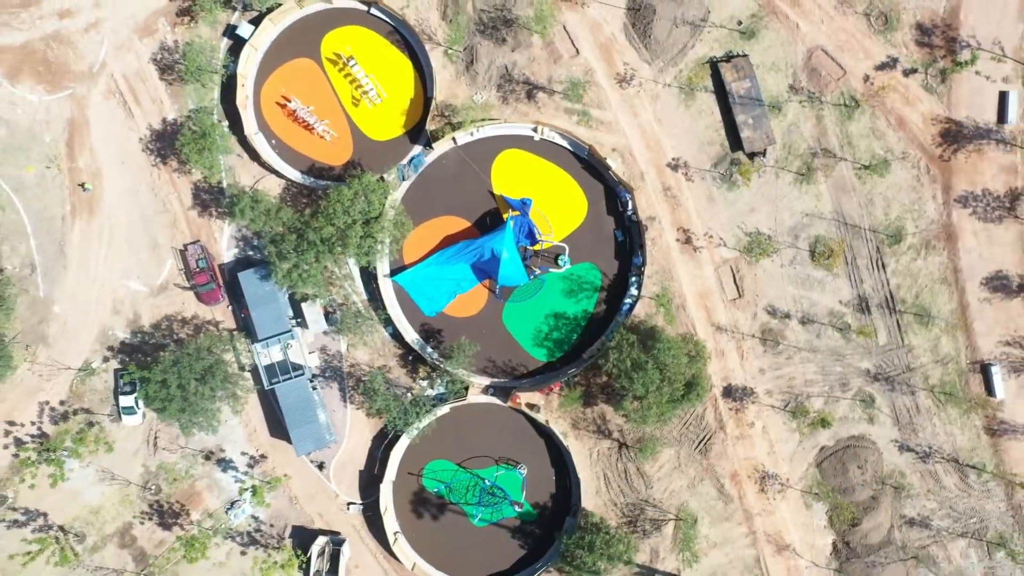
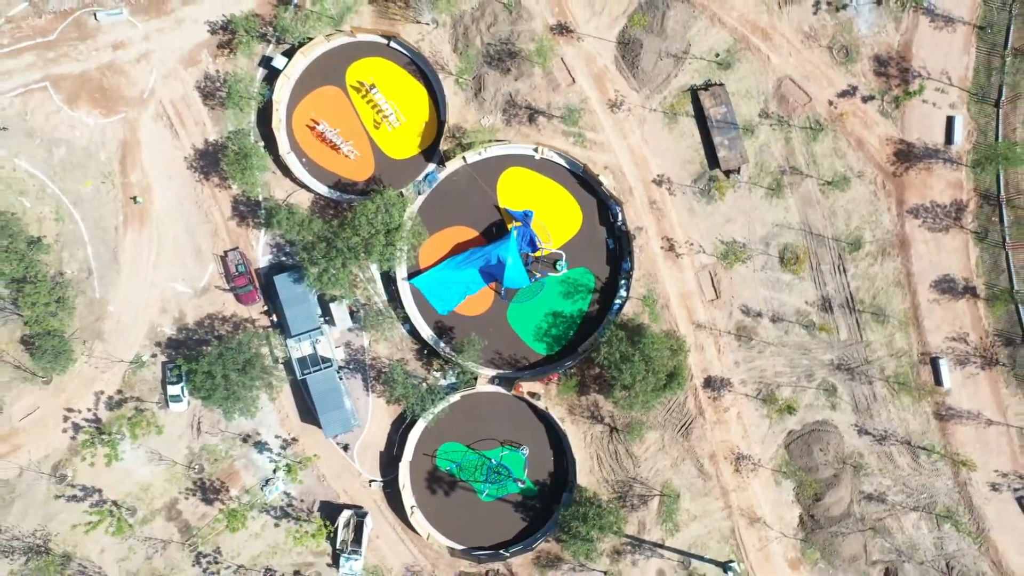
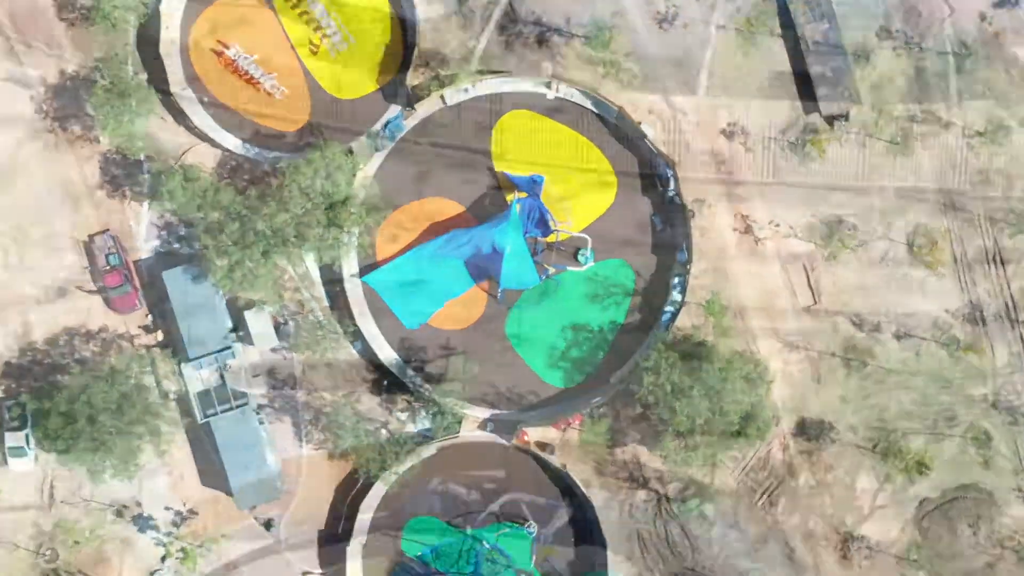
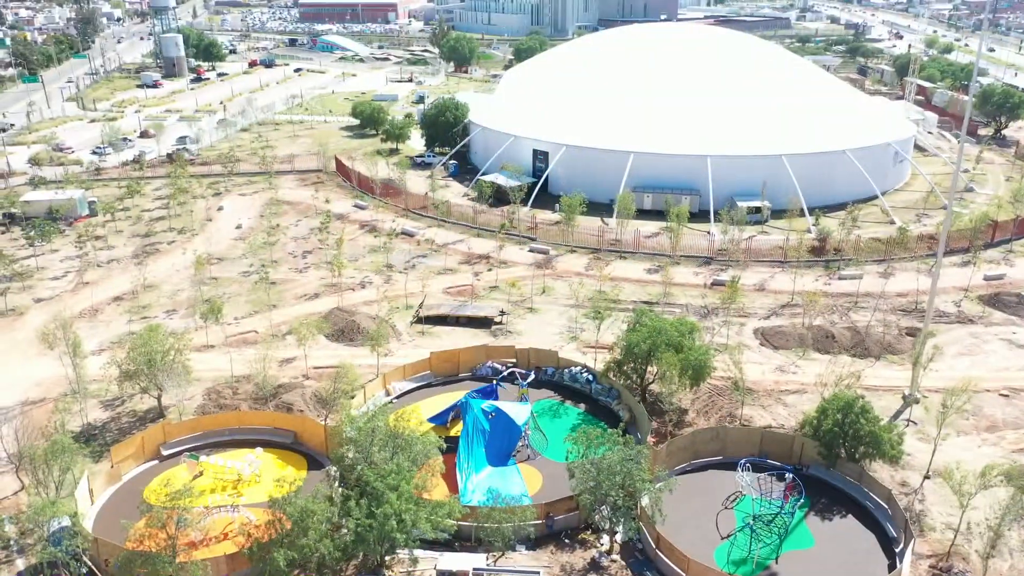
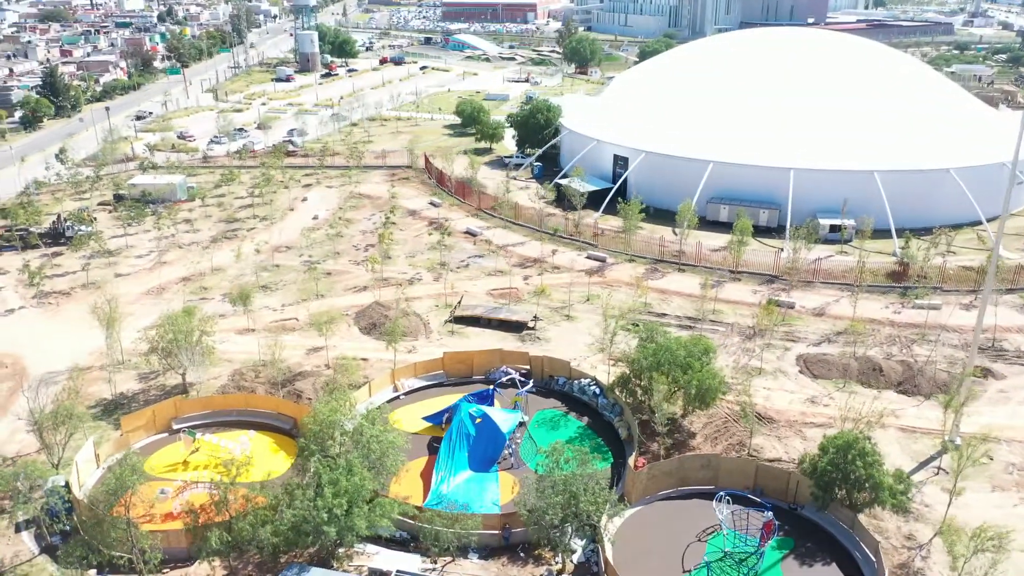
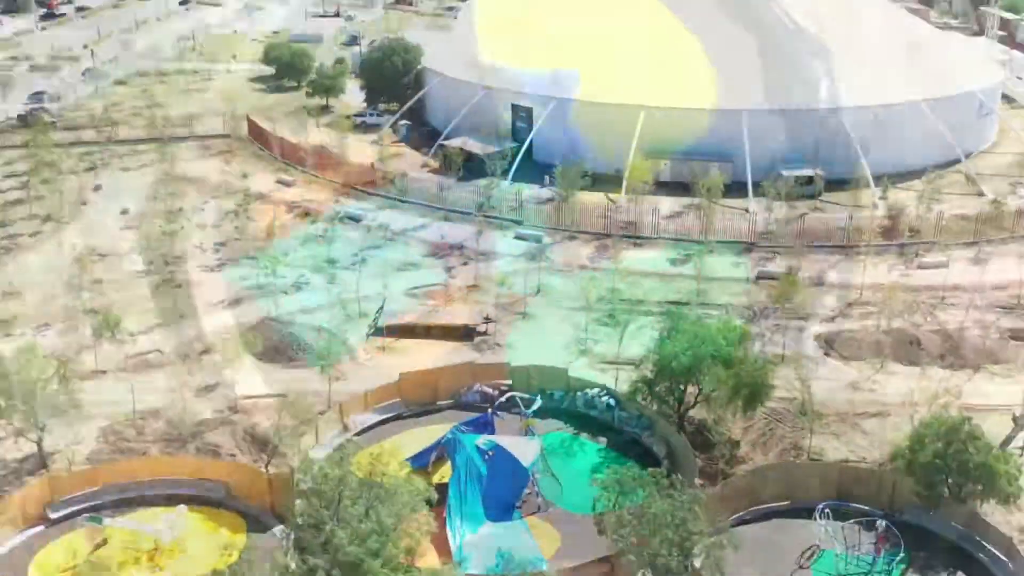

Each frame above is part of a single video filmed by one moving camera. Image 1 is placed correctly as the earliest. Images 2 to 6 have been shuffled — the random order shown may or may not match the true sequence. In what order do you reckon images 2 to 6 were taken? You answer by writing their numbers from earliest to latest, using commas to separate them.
2, 3, 6, 4, 5
